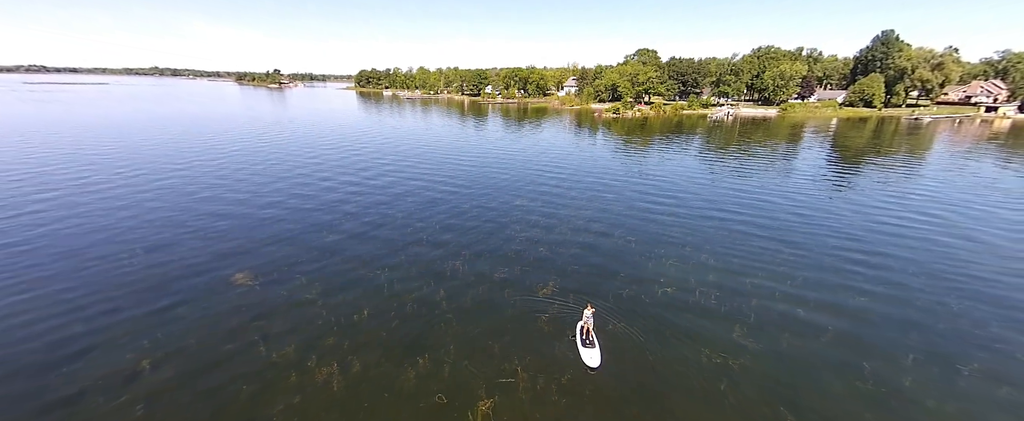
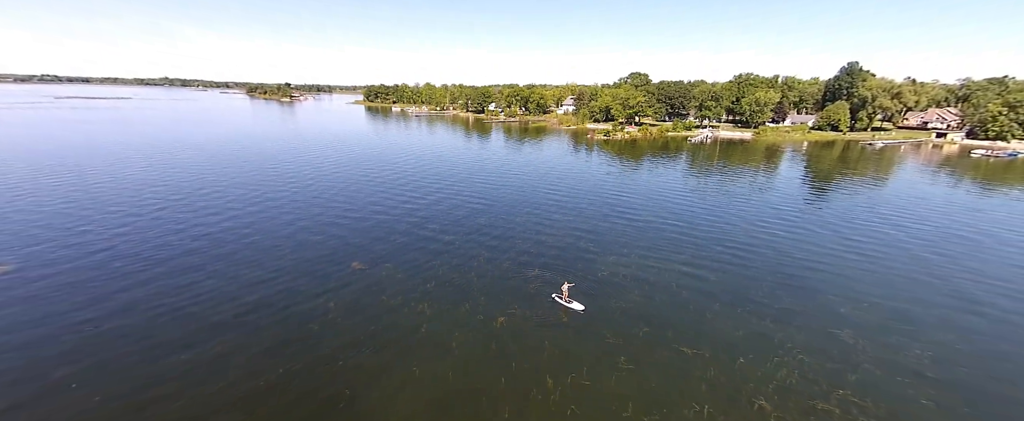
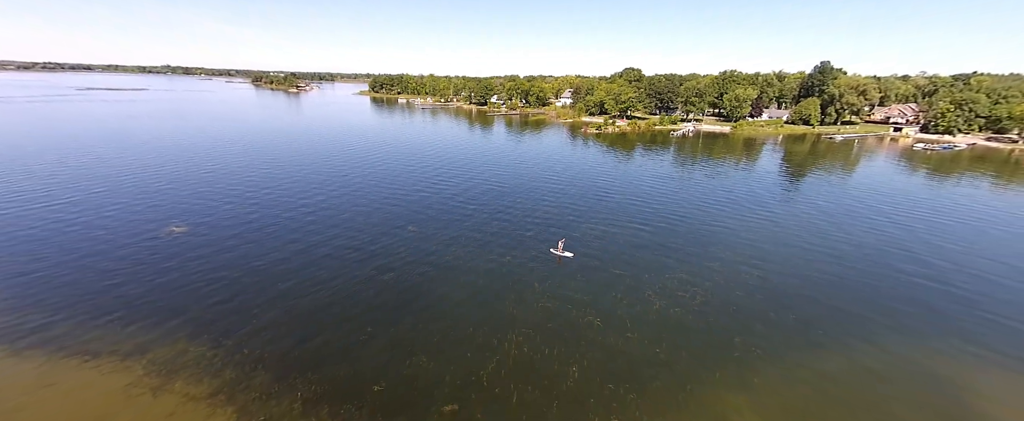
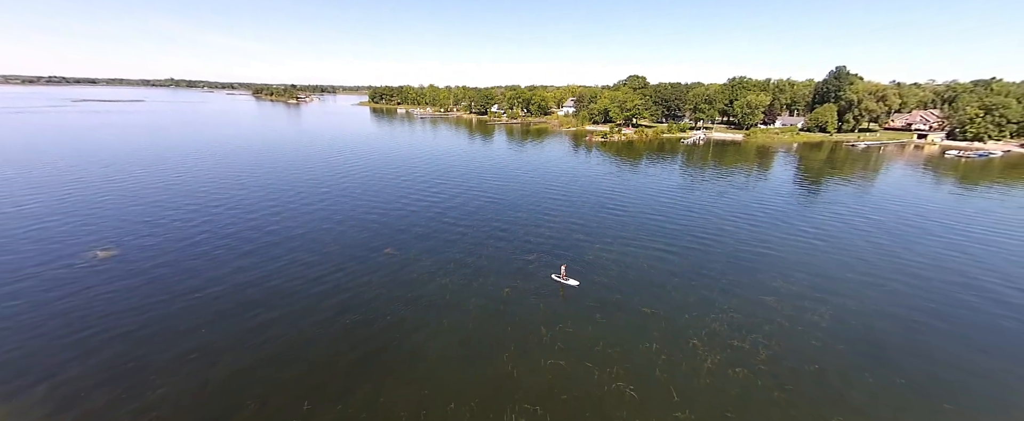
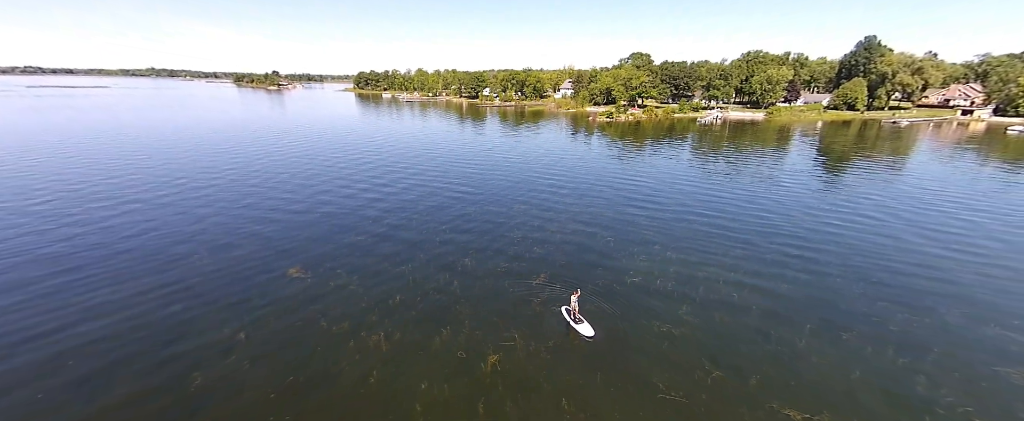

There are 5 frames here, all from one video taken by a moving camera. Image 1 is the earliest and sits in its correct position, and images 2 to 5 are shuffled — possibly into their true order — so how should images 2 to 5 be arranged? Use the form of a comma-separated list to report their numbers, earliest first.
5, 2, 4, 3
